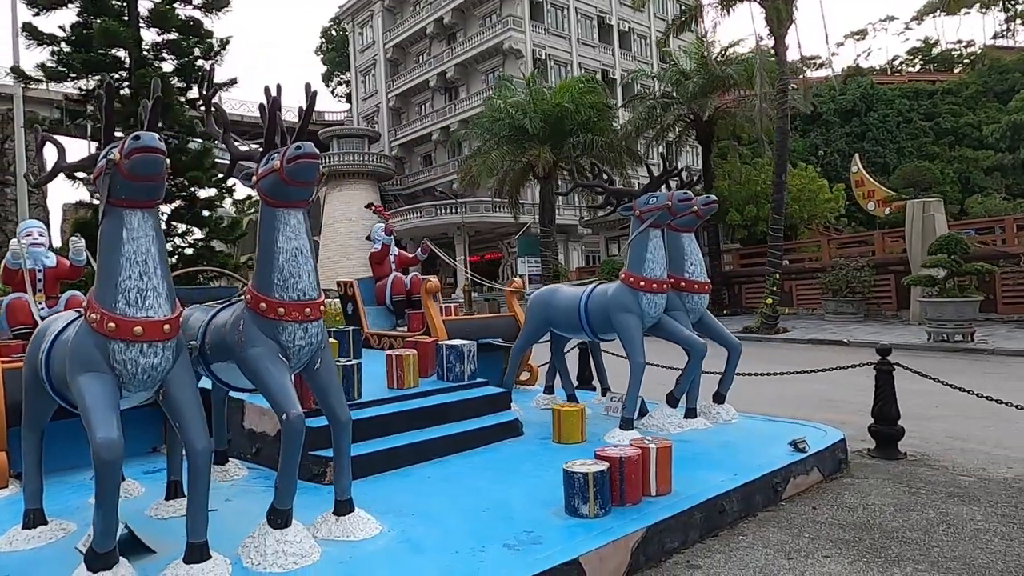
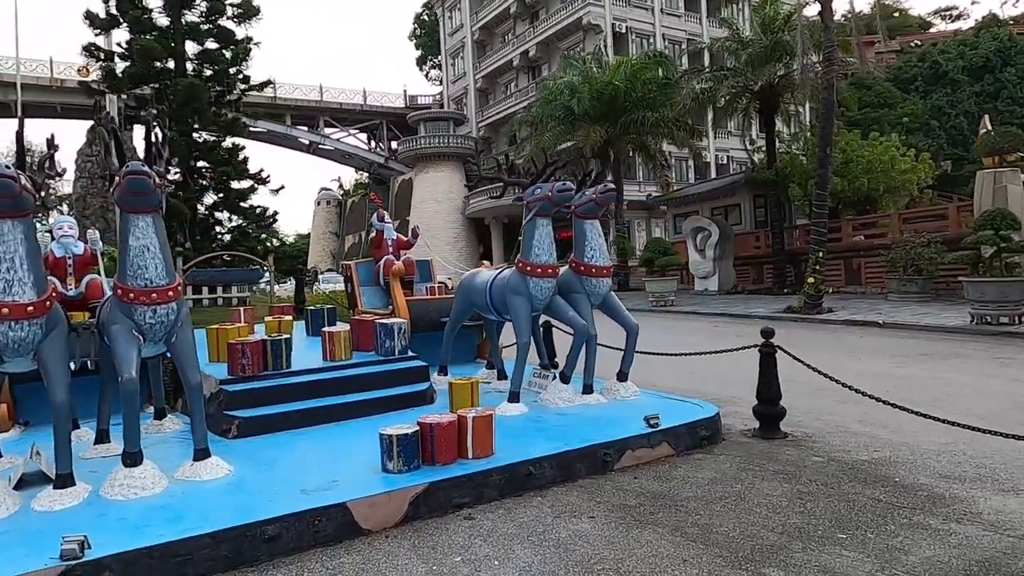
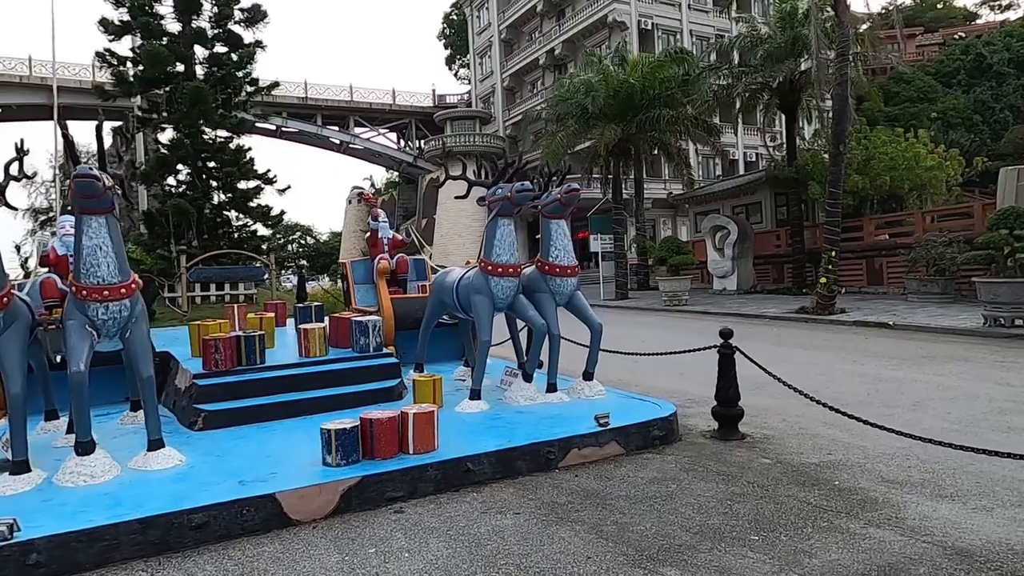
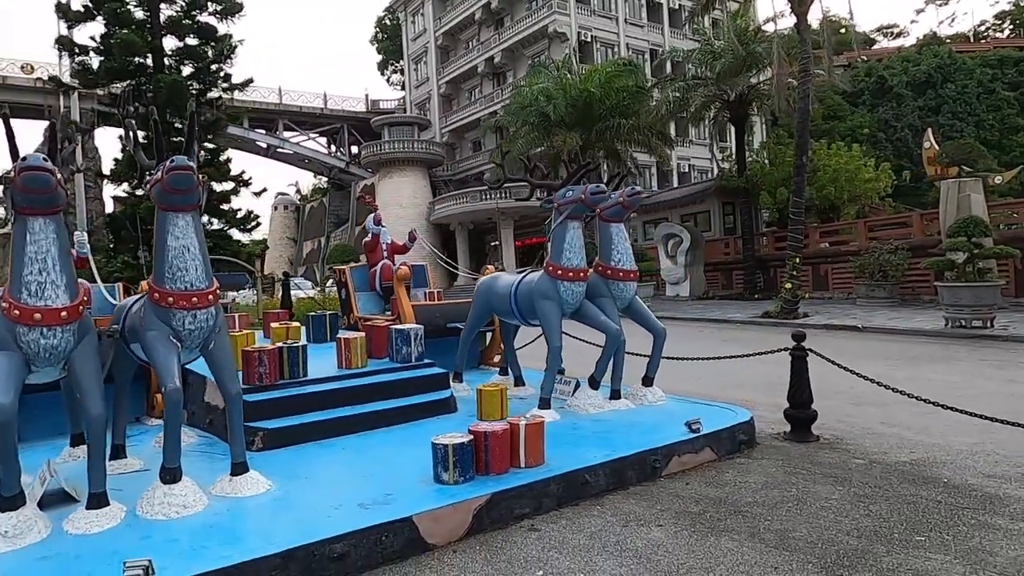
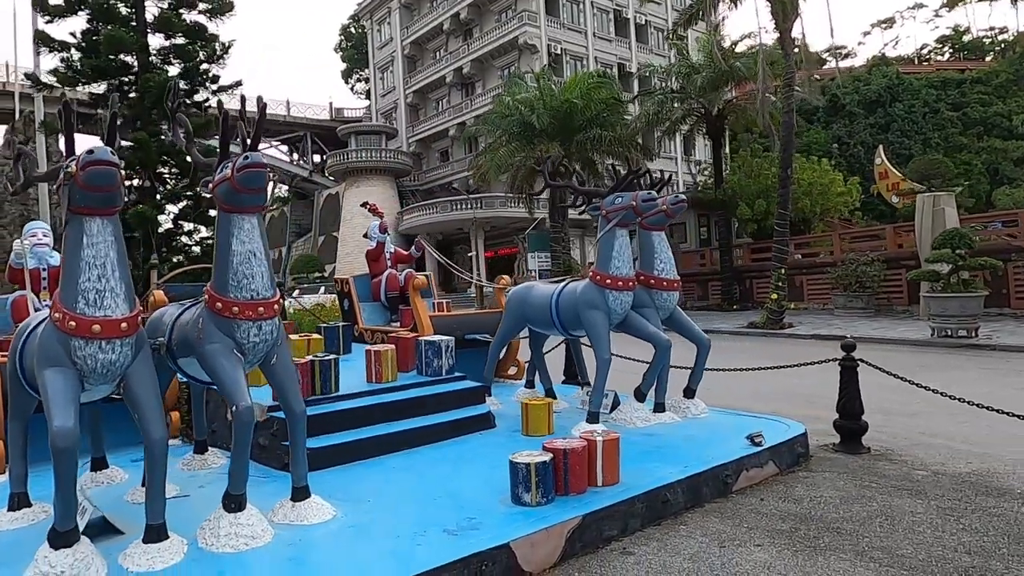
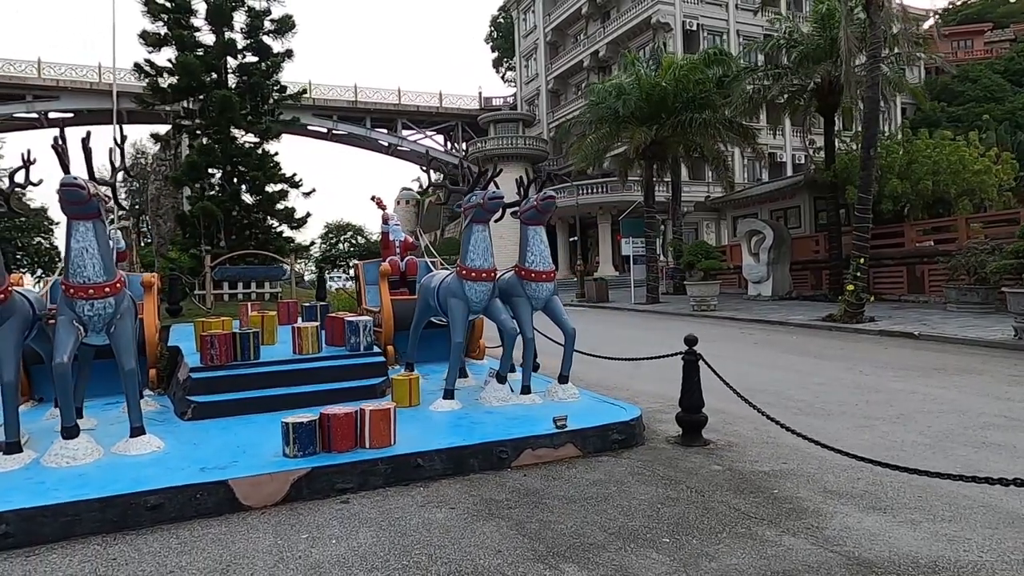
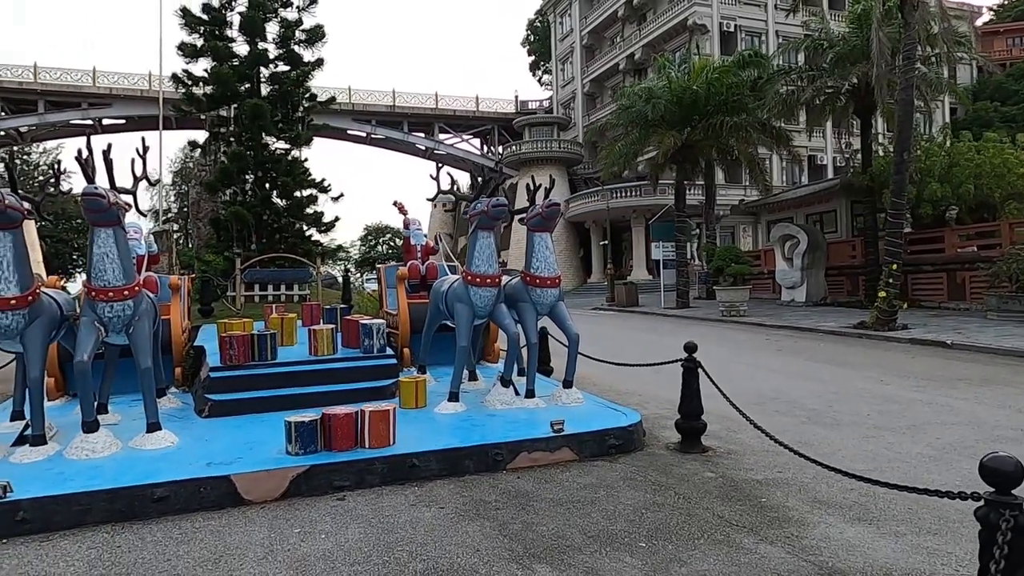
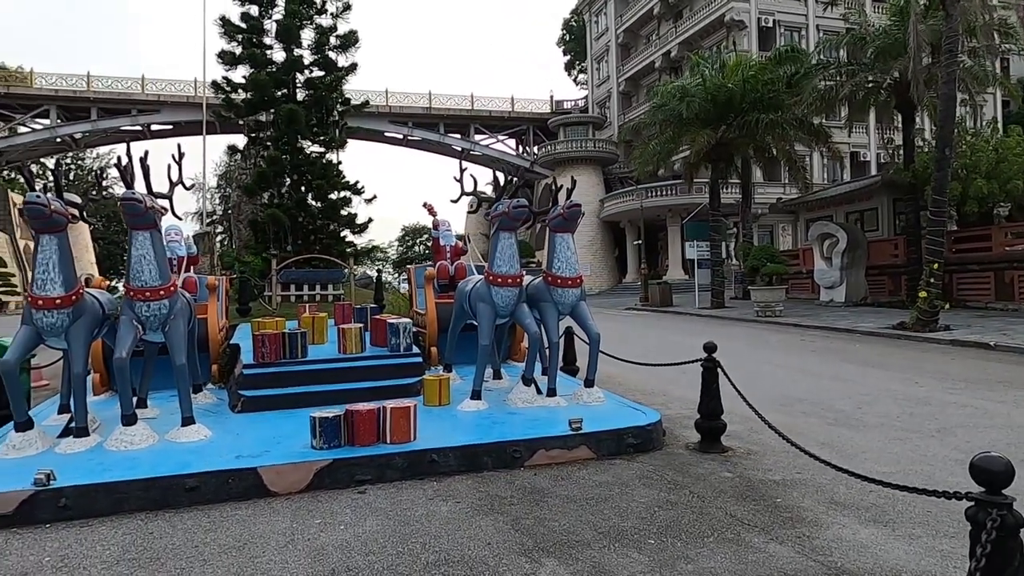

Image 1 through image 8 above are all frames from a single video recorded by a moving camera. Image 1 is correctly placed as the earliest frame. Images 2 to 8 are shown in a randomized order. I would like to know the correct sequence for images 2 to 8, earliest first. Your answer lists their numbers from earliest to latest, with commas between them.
5, 4, 2, 3, 6, 7, 8
